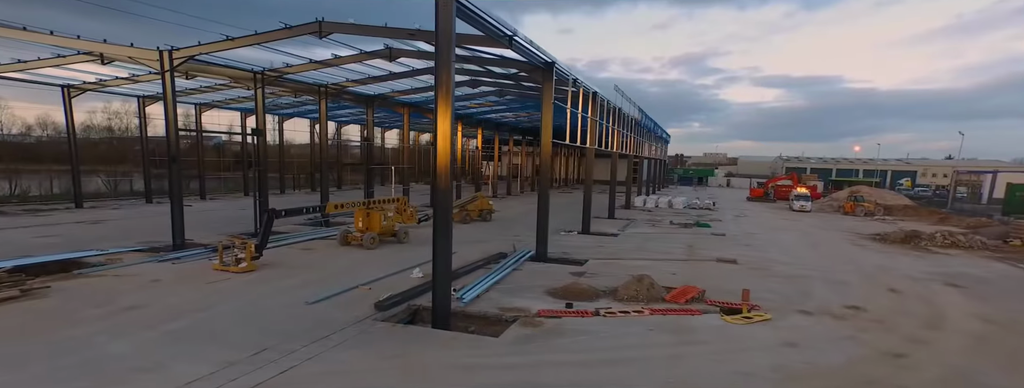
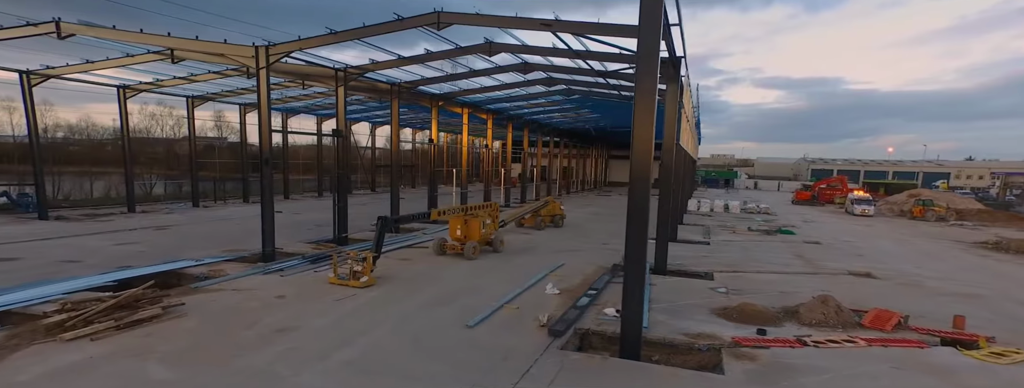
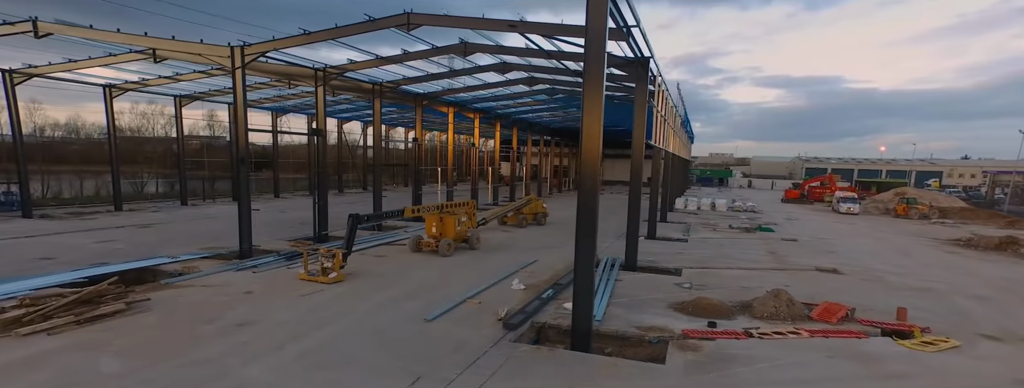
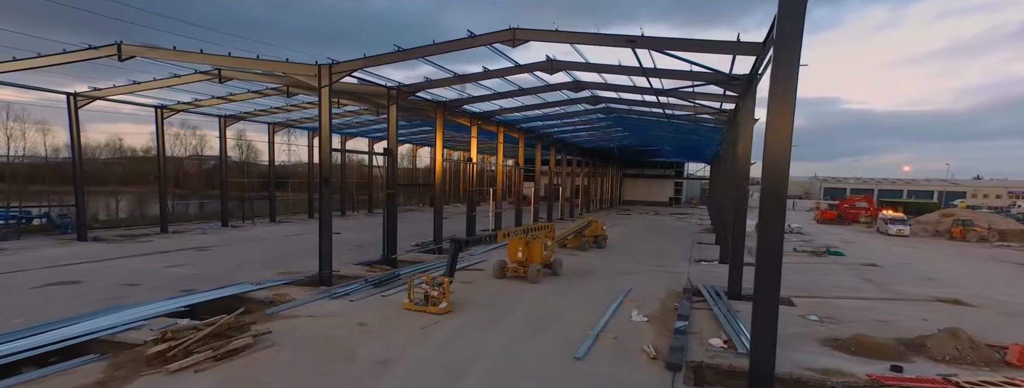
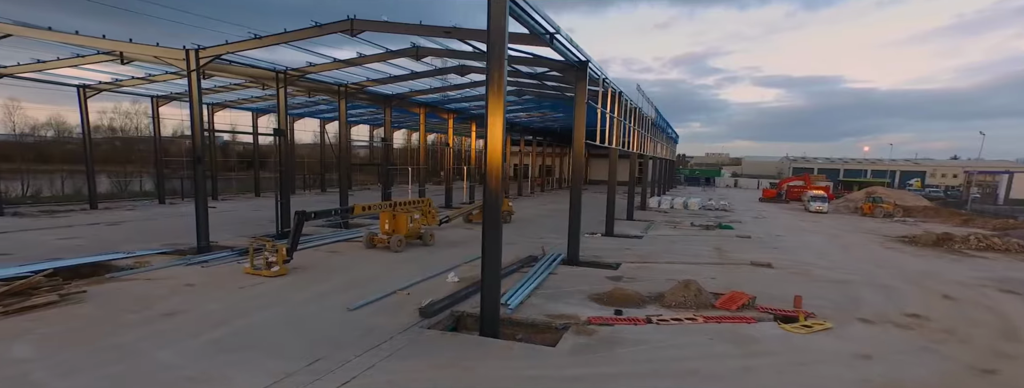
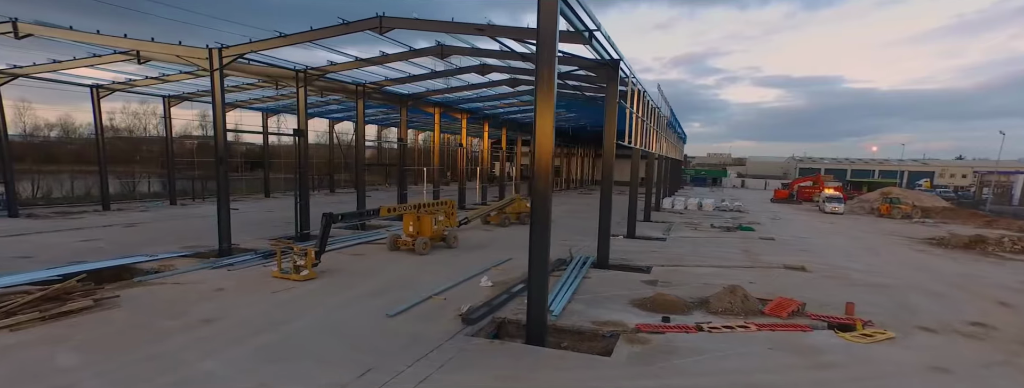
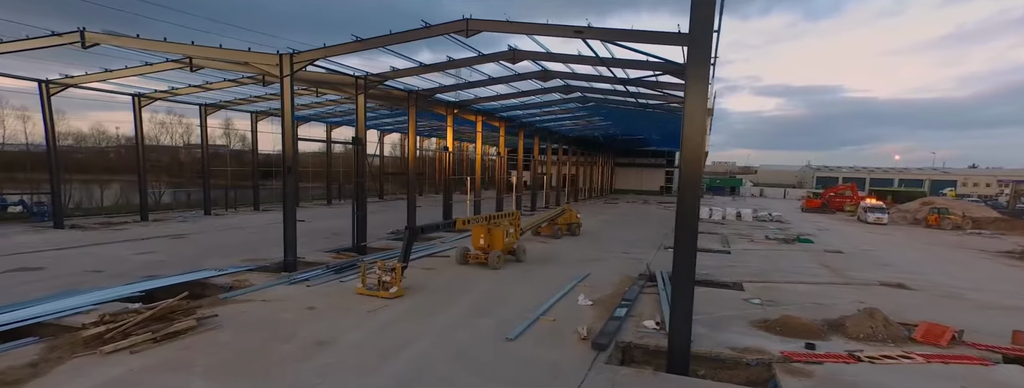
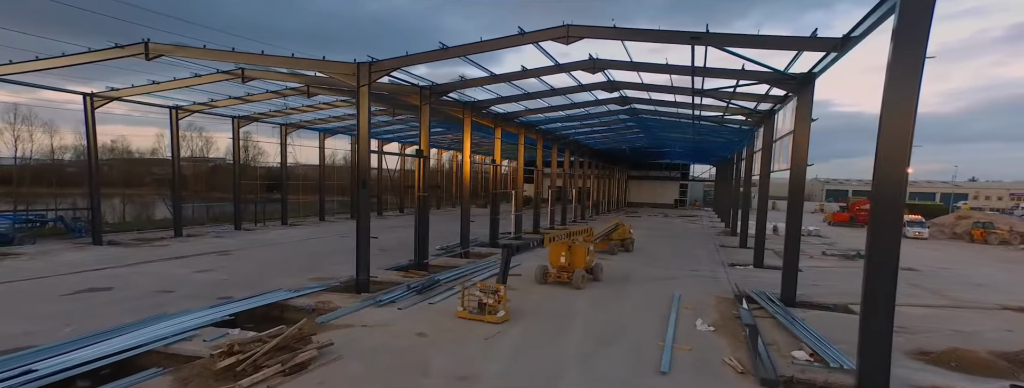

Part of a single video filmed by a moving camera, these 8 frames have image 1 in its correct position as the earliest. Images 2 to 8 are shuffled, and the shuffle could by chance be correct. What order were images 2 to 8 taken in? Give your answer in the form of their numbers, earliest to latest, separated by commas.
5, 6, 3, 2, 7, 4, 8
